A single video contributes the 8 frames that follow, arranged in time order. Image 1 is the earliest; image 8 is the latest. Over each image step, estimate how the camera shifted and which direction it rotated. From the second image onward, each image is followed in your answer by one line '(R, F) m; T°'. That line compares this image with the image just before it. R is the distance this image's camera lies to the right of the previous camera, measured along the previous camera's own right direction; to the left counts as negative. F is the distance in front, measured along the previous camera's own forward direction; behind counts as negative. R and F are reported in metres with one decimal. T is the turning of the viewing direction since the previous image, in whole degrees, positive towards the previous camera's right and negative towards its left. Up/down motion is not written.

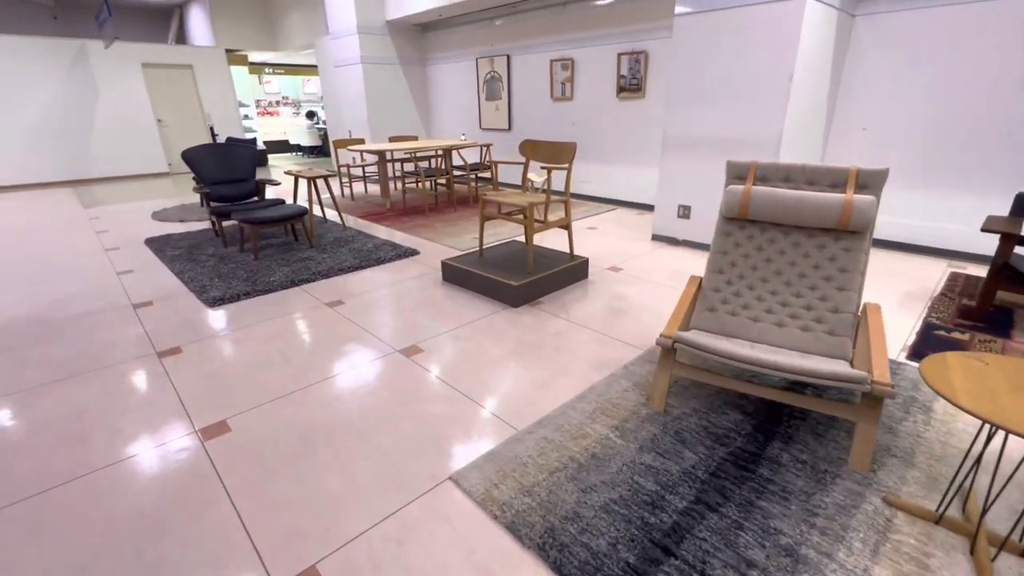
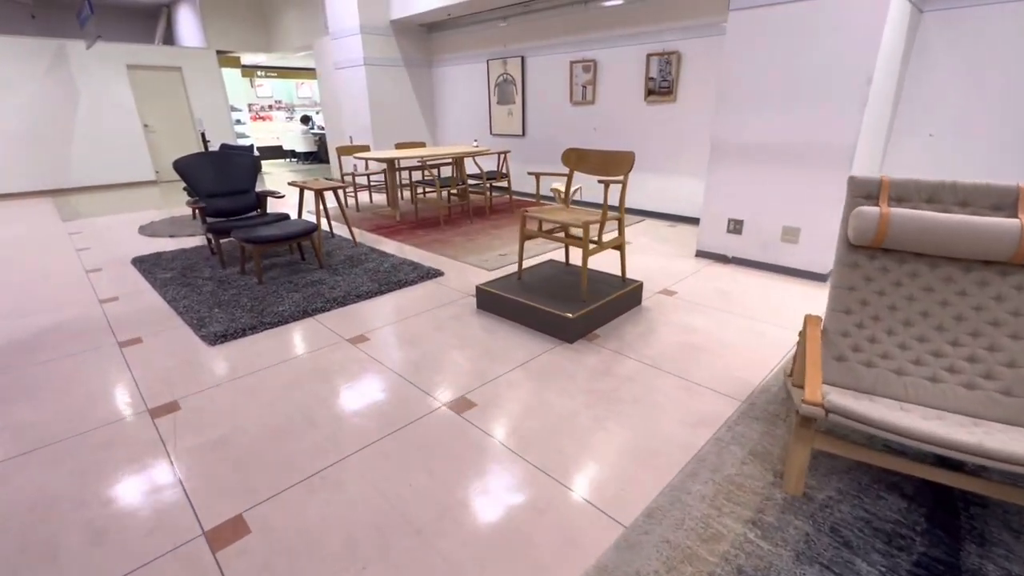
(-0.3, +0.4) m; +1°
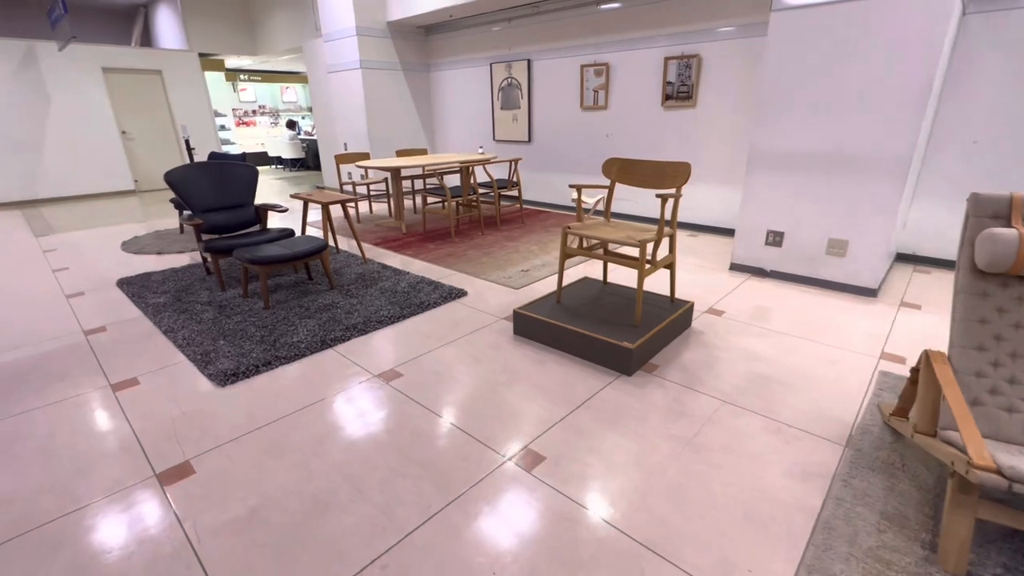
(-0.3, +0.3) m; +2°
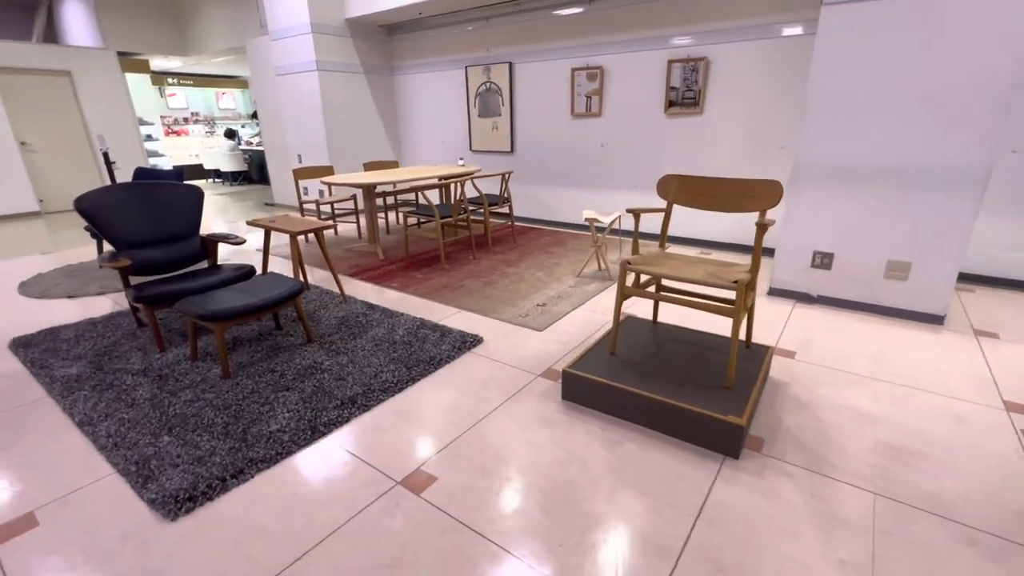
(-0.4, +0.6) m; +6°
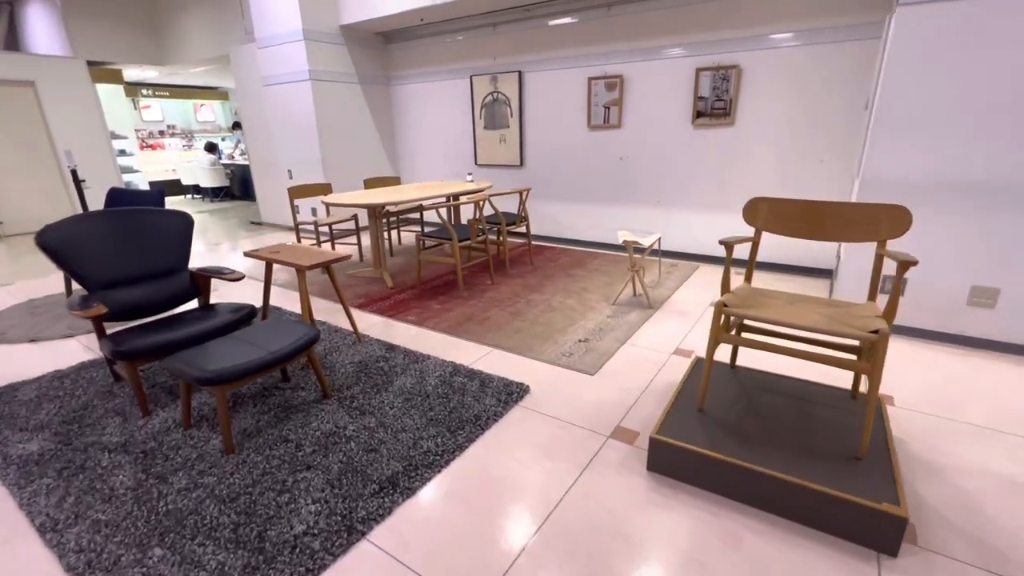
(-0.3, +0.4) m; +2°
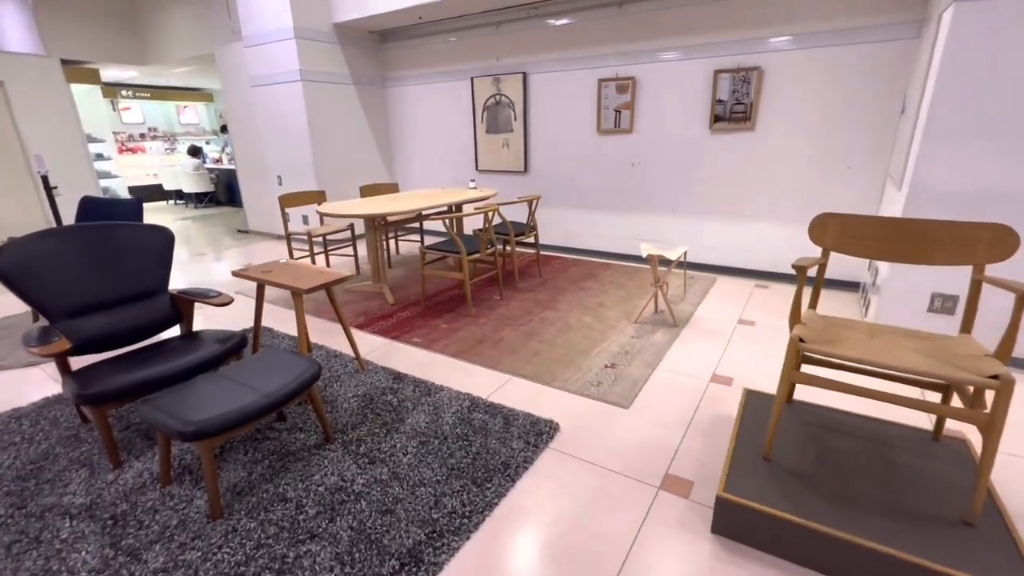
(-0.2, +0.3) m; +1°
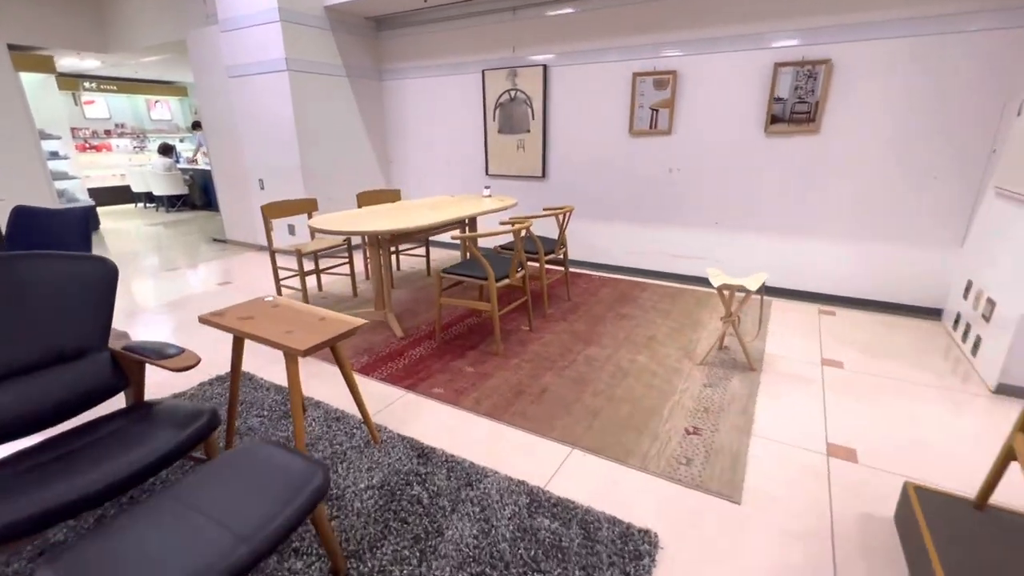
(-0.3, +0.6) m; +2°
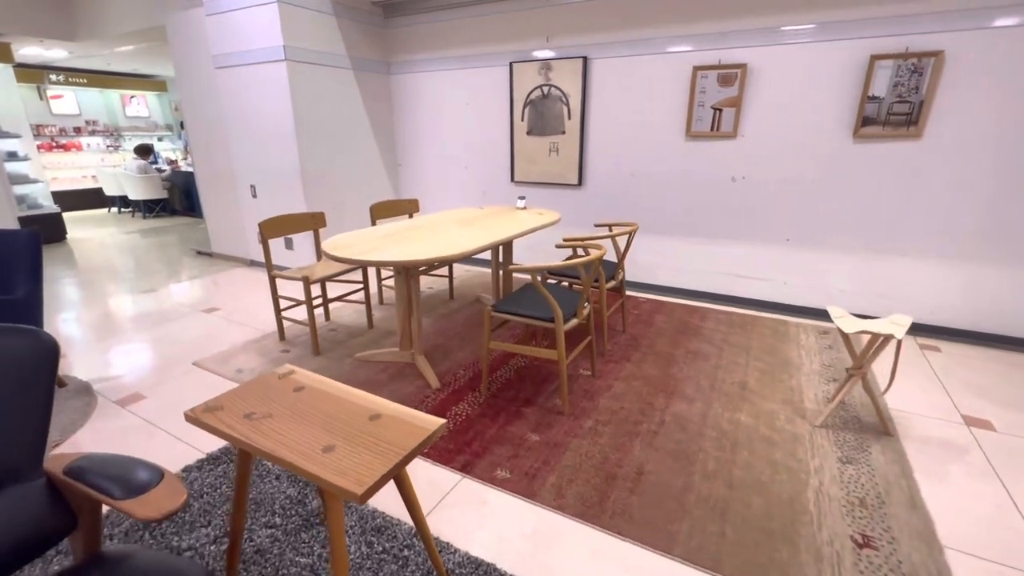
(-0.4, +0.6) m; +2°
